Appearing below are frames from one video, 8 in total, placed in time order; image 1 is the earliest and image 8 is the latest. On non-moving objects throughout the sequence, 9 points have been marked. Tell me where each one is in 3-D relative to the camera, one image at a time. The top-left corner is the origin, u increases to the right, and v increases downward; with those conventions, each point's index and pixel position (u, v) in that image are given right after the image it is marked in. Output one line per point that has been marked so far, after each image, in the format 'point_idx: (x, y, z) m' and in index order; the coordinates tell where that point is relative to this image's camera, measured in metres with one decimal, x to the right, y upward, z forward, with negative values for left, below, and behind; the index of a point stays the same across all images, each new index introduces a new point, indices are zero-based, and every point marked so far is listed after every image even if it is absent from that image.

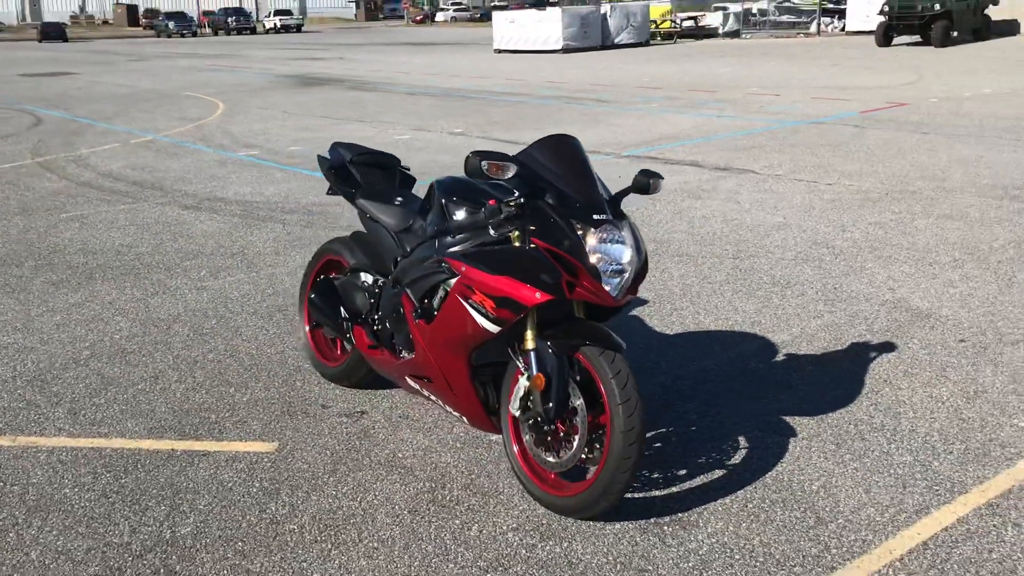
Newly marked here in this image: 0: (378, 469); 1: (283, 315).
0: (-0.6, -0.8, +4.2) m
1: (-1.4, -0.2, +6.2) m
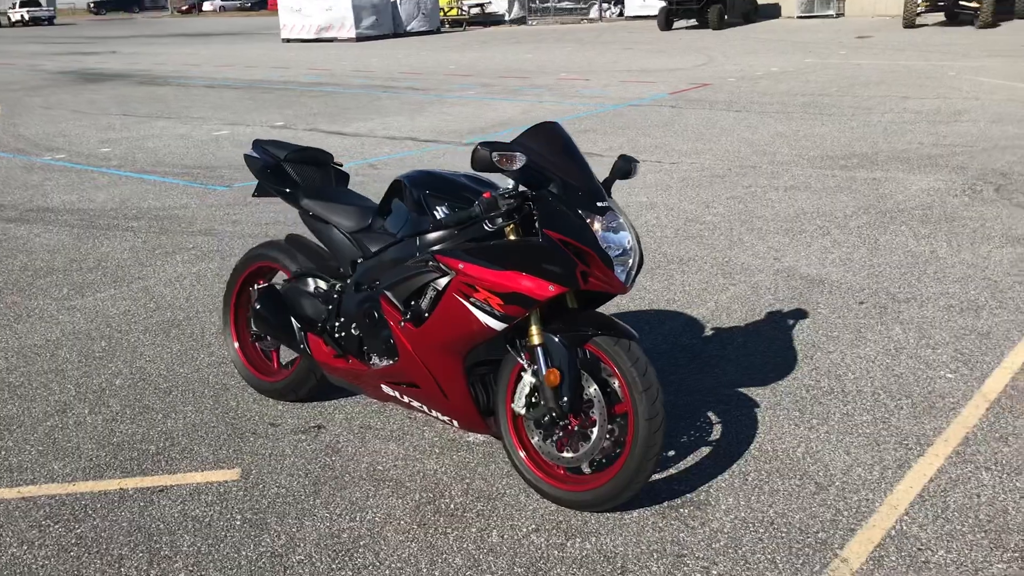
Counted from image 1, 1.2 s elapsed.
0: (-0.6, -0.8, +4.0) m
1: (-1.9, -0.3, +5.7) m
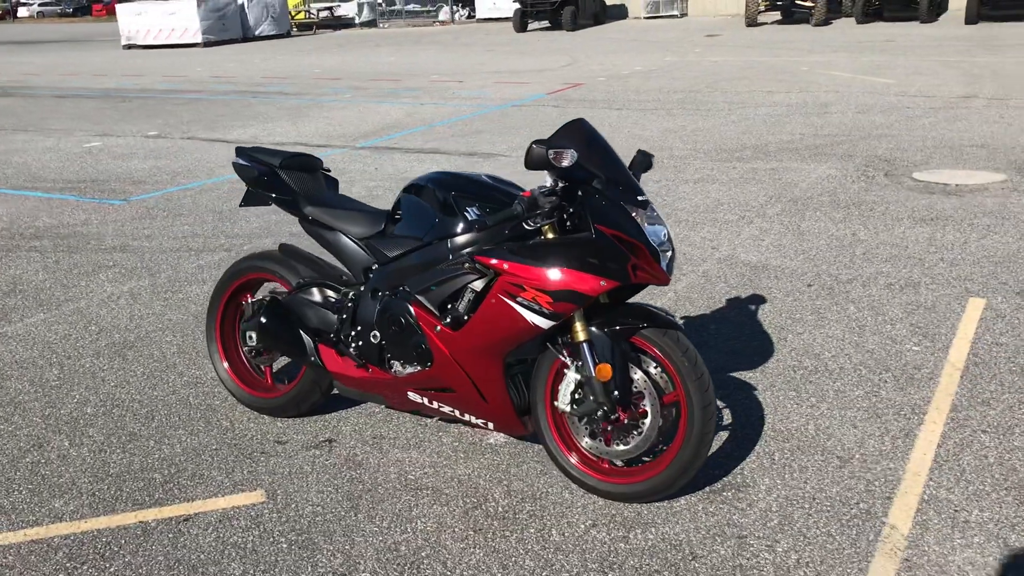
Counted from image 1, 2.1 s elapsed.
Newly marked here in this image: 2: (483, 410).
0: (-0.4, -0.8, +3.9) m
1: (-2.0, -0.4, +5.4) m
2: (-0.1, -0.5, +3.9) m
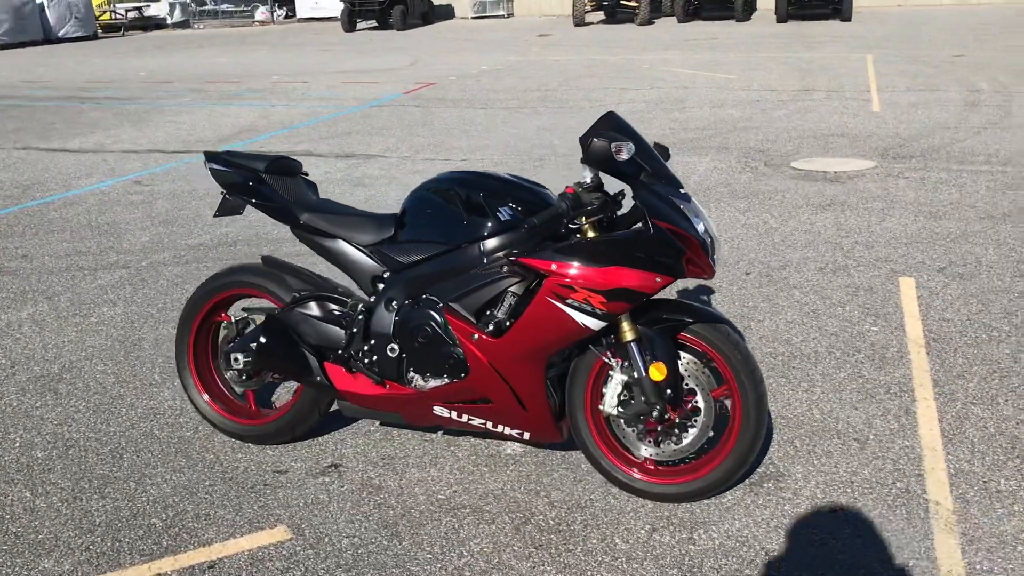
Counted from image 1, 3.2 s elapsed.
0: (-0.3, -0.8, +3.6) m
1: (-2.1, -0.5, +4.8) m
2: (0.0, -0.5, +3.7) m
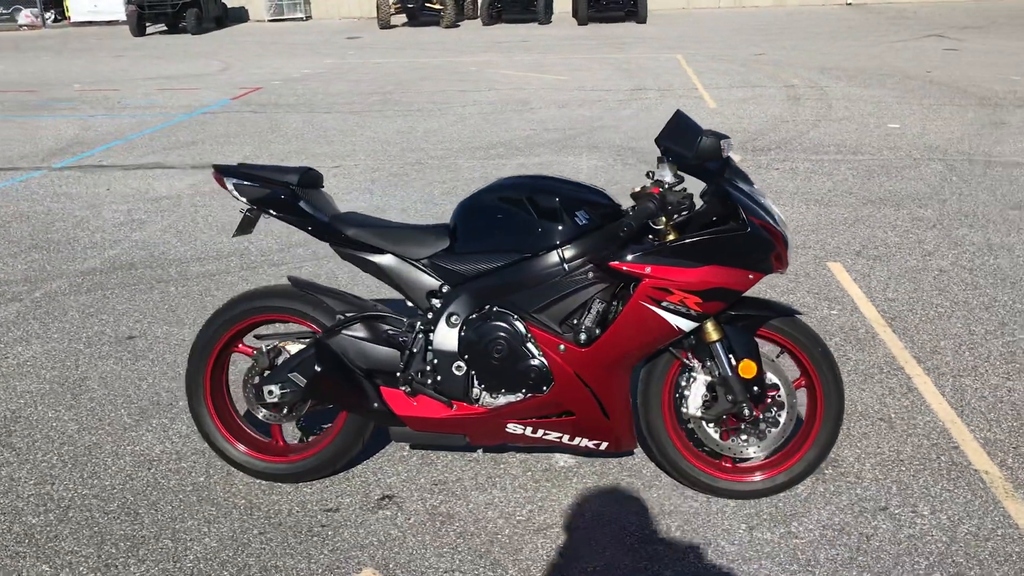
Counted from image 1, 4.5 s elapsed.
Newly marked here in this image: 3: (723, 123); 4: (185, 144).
0: (+0.1, -0.9, +3.4) m
1: (-2.0, -0.7, +4.2) m
2: (+0.3, -0.5, +3.5) m
3: (+2.7, +2.1, +12.3) m
4: (-3.9, +1.7, +11.9) m
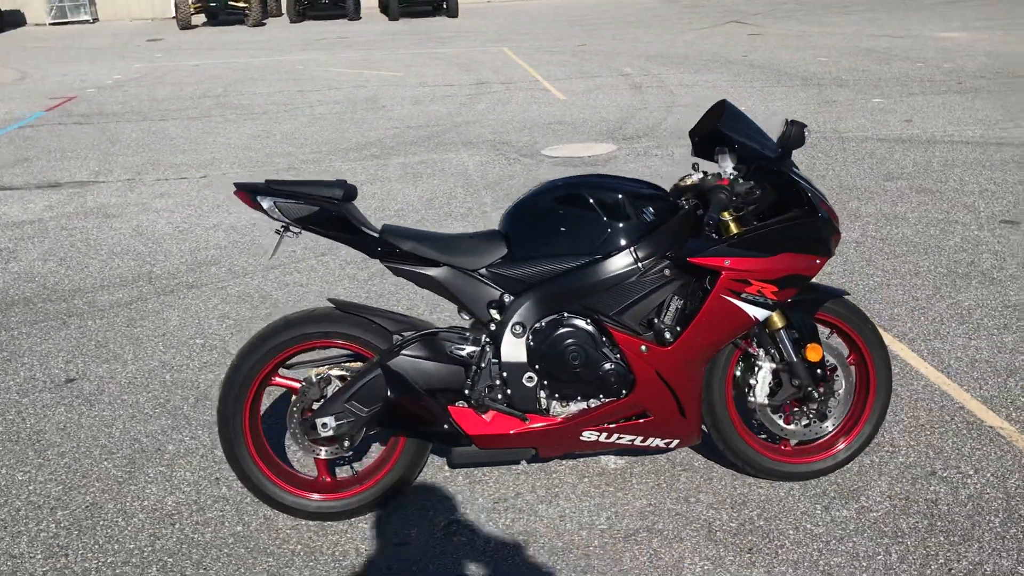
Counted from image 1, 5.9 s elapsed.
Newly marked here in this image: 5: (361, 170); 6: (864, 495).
0: (+0.4, -0.9, +3.4) m
1: (-1.9, -0.8, +3.7) m
2: (+0.6, -0.5, +3.5) m
3: (+0.9, +2.2, +12.6) m
4: (-5.4, +1.4, +10.8) m
5: (-1.5, +1.2, +9.8) m
6: (+1.3, -0.8, +3.6) m
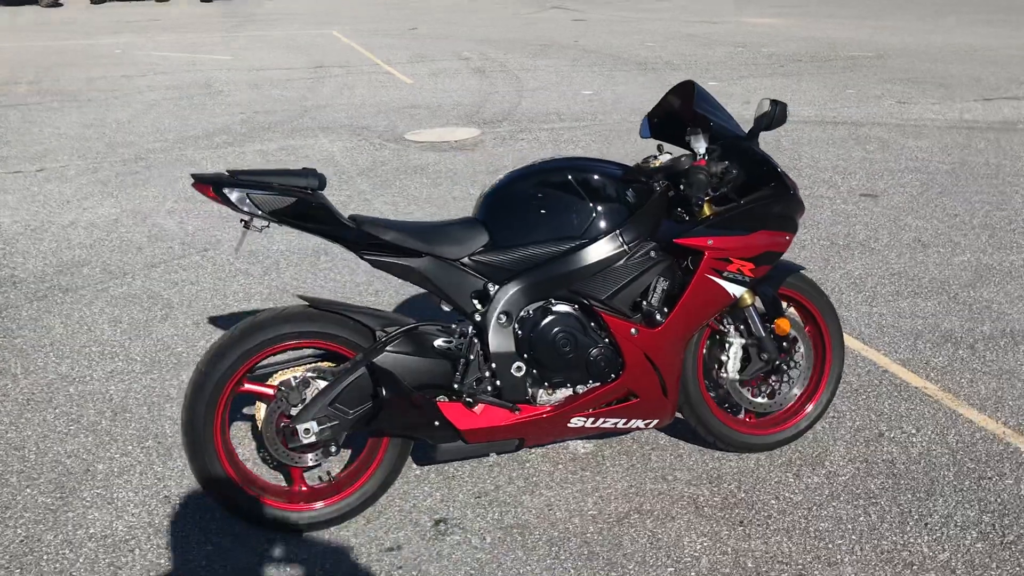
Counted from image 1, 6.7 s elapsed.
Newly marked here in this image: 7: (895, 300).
0: (+0.4, -0.8, +3.4) m
1: (-1.9, -0.9, +3.3) m
2: (+0.5, -0.4, +3.5) m
3: (-1.0, +2.4, +12.4) m
4: (-6.8, +1.3, +9.5) m
5: (-2.8, +1.2, +9.3) m
6: (+1.2, -0.7, +3.8) m
7: (+2.1, -0.1, +5.4) m
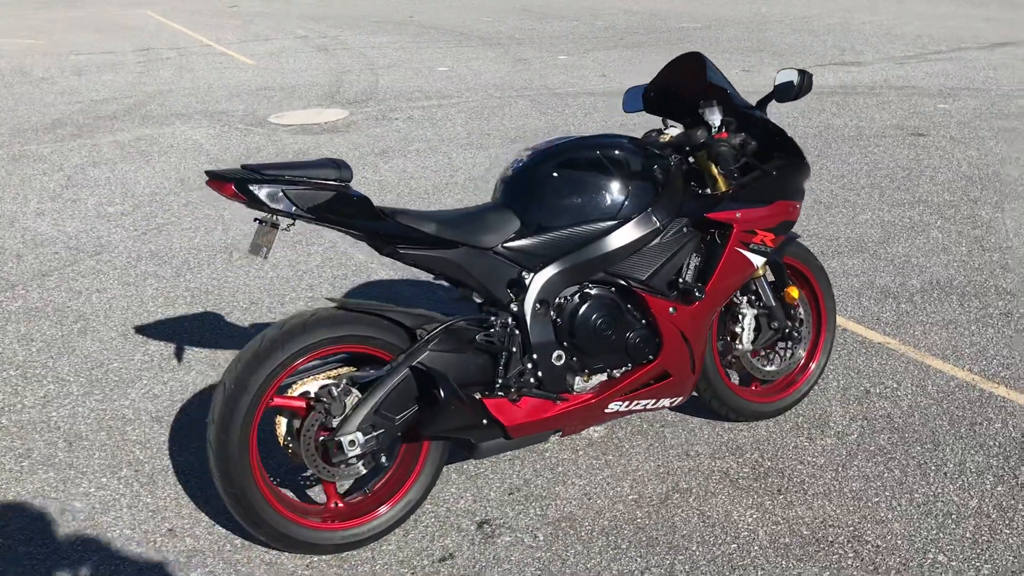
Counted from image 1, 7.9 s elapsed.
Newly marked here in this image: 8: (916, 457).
0: (+0.5, -0.8, +3.3) m
1: (-1.7, -0.9, +2.8) m
2: (+0.6, -0.3, +3.5) m
3: (-2.7, +2.5, +11.9) m
4: (-7.8, +0.9, +7.9) m
5: (-3.8, +1.2, +8.4) m
6: (+1.2, -0.5, +3.9) m
7: (+1.8, +0.2, +5.6) m
8: (+1.5, -0.6, +3.6) m
